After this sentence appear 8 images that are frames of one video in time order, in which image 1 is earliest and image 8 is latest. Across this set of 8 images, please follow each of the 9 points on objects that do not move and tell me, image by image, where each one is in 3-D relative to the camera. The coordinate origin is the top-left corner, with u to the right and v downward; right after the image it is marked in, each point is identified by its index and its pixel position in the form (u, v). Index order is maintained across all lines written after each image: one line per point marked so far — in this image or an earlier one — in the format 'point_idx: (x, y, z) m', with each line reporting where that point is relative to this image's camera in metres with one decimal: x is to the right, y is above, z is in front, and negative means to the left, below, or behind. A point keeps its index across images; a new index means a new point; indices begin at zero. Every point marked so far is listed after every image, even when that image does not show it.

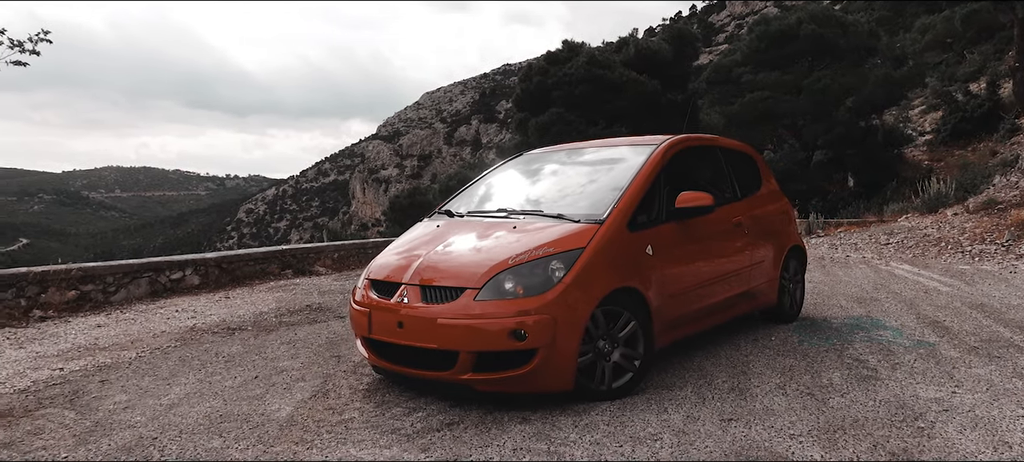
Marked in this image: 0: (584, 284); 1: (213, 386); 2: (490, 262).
0: (+0.3, -0.2, +3.3) m
1: (-1.7, -0.9, +4.0) m
2: (-0.1, -0.1, +3.3) m
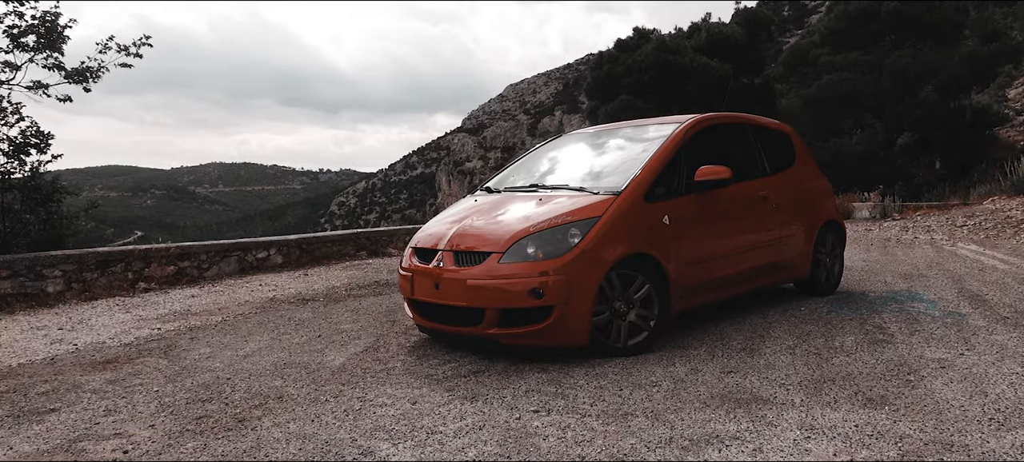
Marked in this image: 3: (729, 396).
0: (+0.4, -0.1, +3.6) m
1: (-1.5, -0.7, +4.5) m
2: (0.0, 0.0, +3.7) m
3: (+0.9, -0.7, +2.9) m
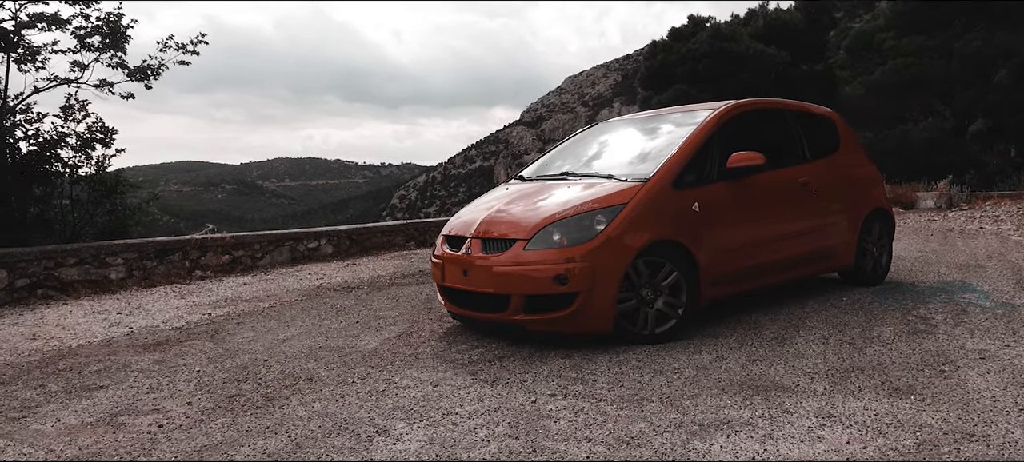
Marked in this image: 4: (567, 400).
0: (+0.6, 0.0, +3.6) m
1: (-1.2, -0.6, +4.7) m
2: (+0.1, +0.1, +3.7) m
3: (+1.0, -0.6, +2.9) m
4: (+0.2, -0.7, +2.8) m
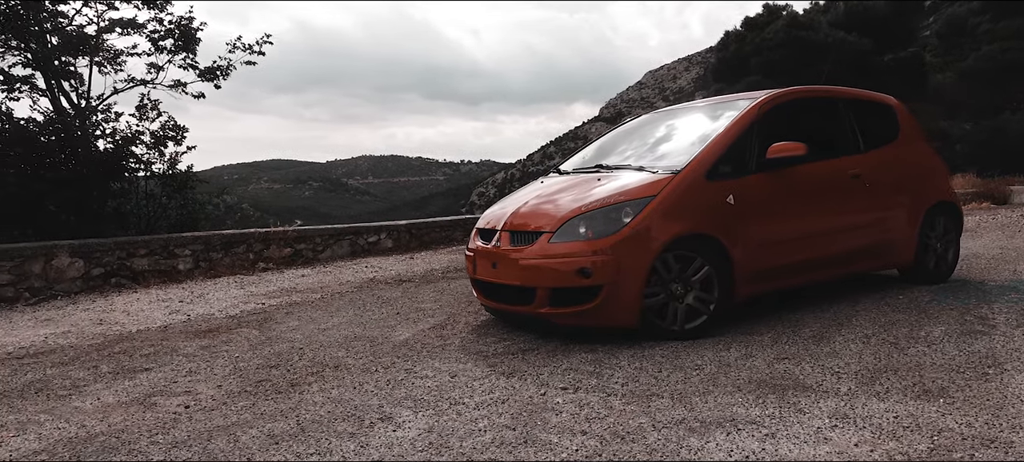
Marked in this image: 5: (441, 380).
0: (+0.7, 0.0, +3.5) m
1: (-1.0, -0.6, +4.8) m
2: (+0.3, +0.1, +3.7) m
3: (+1.0, -0.6, +2.8) m
4: (+0.3, -0.6, +2.8) m
5: (-0.3, -0.6, +3.1) m
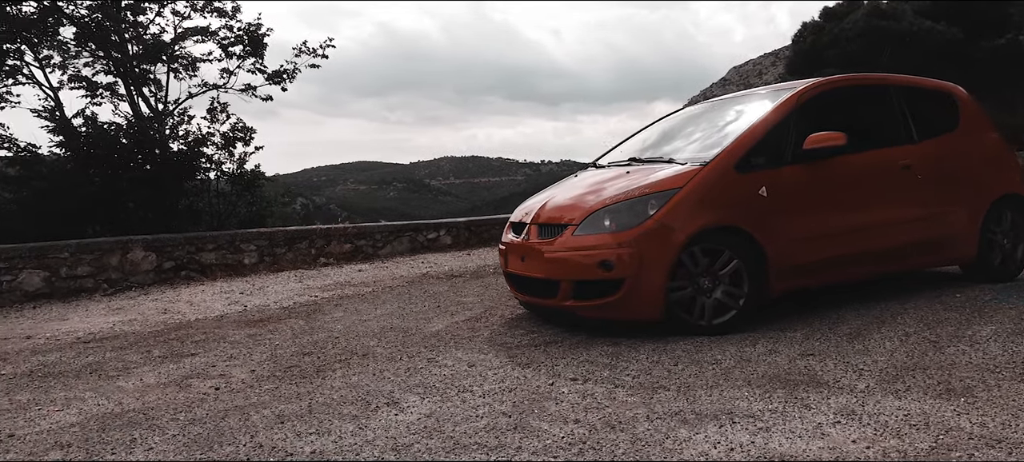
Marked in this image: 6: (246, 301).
0: (+0.8, 0.0, +3.5) m
1: (-0.7, -0.5, +4.9) m
2: (+0.4, +0.1, +3.7) m
3: (+1.0, -0.5, +2.7) m
4: (+0.3, -0.6, +2.8) m
5: (-0.2, -0.6, +3.2) m
6: (-2.1, -0.5, +5.7) m
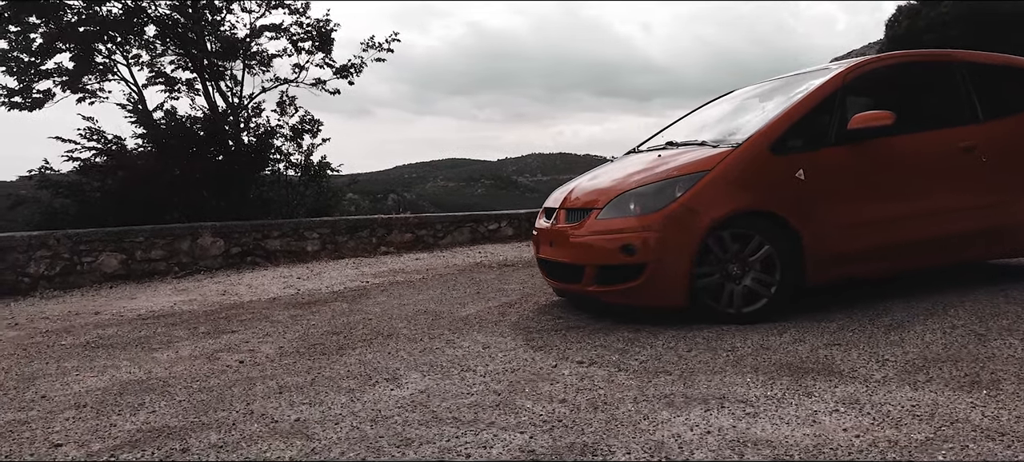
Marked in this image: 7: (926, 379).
0: (+0.9, +0.1, +3.4) m
1: (-0.5, -0.4, +5.0) m
2: (+0.5, +0.2, +3.6) m
3: (+1.0, -0.5, +2.6) m
4: (+0.3, -0.5, +2.7) m
5: (-0.2, -0.5, +3.2) m
6: (-1.7, -0.4, +5.9) m
7: (+1.3, -0.5, +2.3) m
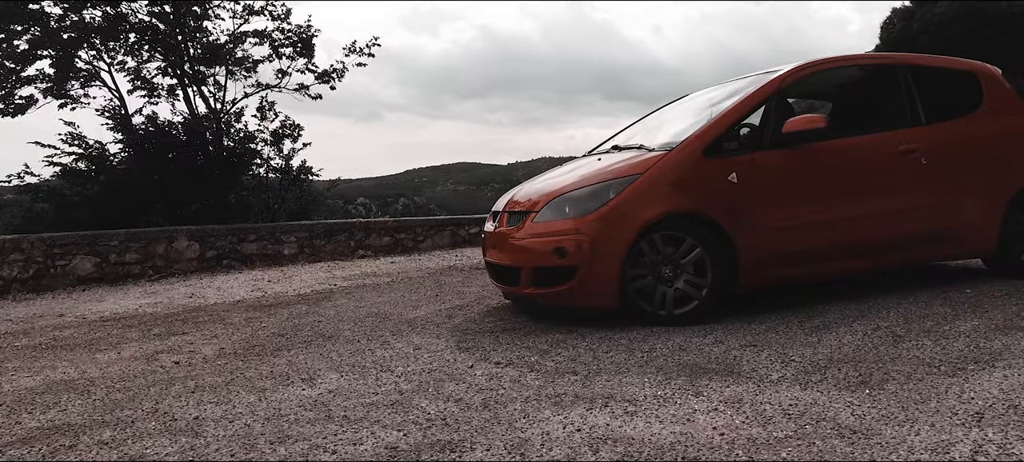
0: (+0.6, +0.1, +3.4) m
1: (-0.8, -0.5, +5.0) m
2: (+0.2, +0.2, +3.6) m
3: (+0.7, -0.5, +2.6) m
4: (0.0, -0.5, +2.8) m
5: (-0.5, -0.5, +3.2) m
6: (-2.0, -0.5, +6.0) m
7: (+1.0, -0.5, +2.4) m
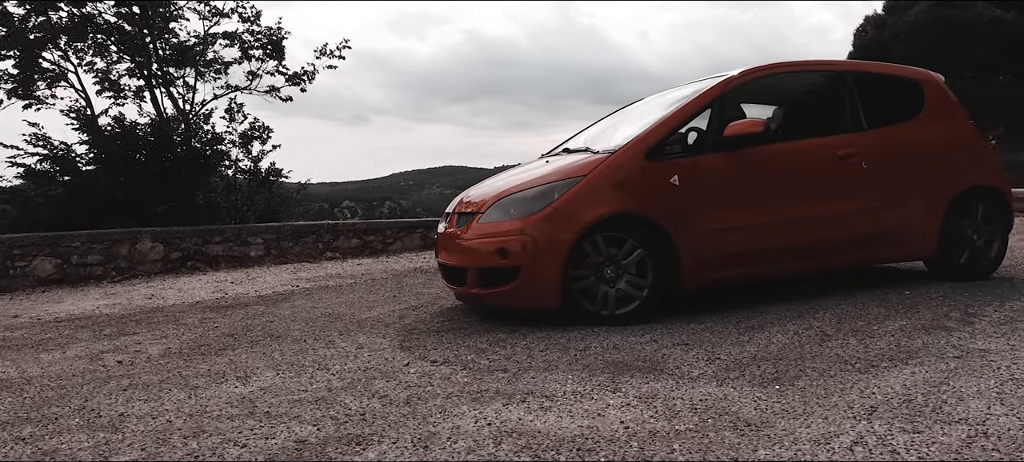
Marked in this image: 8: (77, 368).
0: (+0.3, +0.1, +3.5) m
1: (-1.1, -0.5, +5.0) m
2: (0.0, +0.2, +3.7) m
3: (+0.4, -0.5, +2.6) m
4: (-0.3, -0.5, +2.8) m
5: (-0.8, -0.5, +3.2) m
6: (-2.3, -0.5, +6.0) m
7: (+0.8, -0.5, +2.4) m
8: (-1.9, -0.6, +3.2) m
